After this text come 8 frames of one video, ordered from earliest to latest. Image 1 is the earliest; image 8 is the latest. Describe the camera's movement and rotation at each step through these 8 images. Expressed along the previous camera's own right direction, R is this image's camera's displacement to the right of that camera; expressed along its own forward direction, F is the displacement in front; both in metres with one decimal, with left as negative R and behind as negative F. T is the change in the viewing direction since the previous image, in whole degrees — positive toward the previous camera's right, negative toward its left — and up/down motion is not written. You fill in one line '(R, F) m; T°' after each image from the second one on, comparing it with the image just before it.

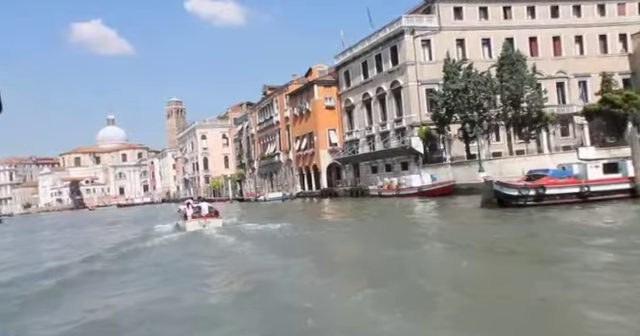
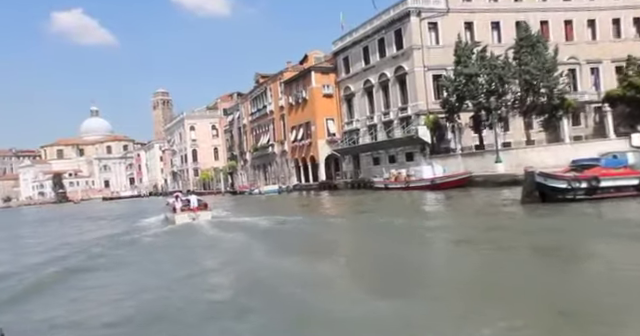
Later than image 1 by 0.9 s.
(-1.1, +2.2) m; +2°
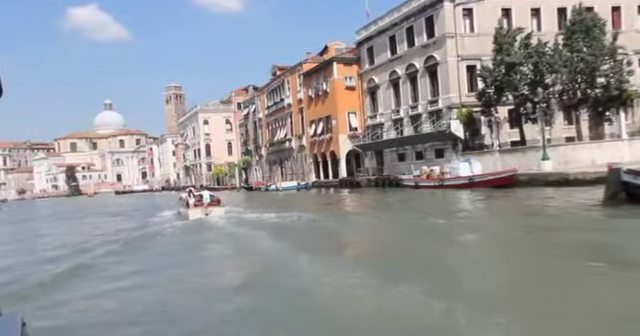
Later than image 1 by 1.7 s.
(-0.9, +2.4) m; -1°
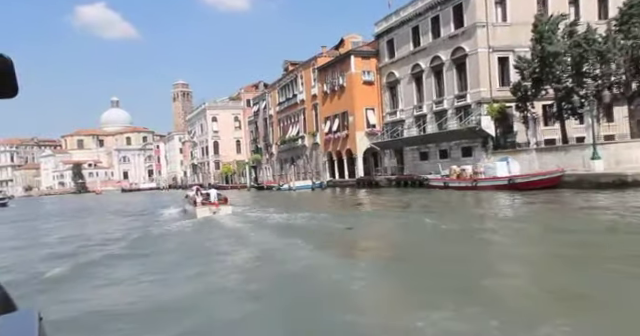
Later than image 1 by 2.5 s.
(-0.9, +2.3) m; -1°
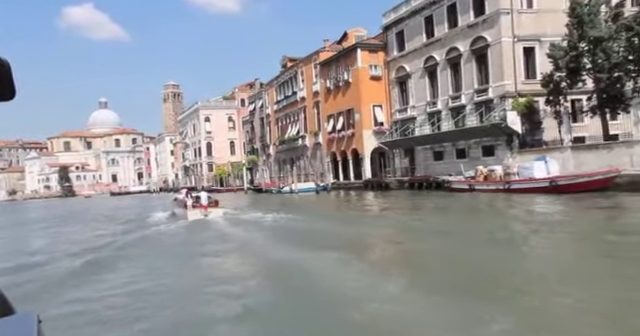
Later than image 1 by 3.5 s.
(-1.1, +2.9) m; +1°
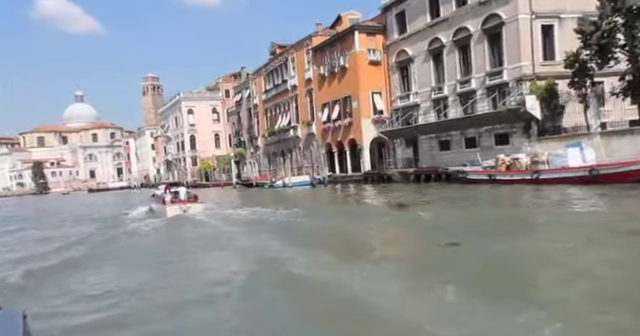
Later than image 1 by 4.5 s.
(-1.1, +2.8) m; +2°
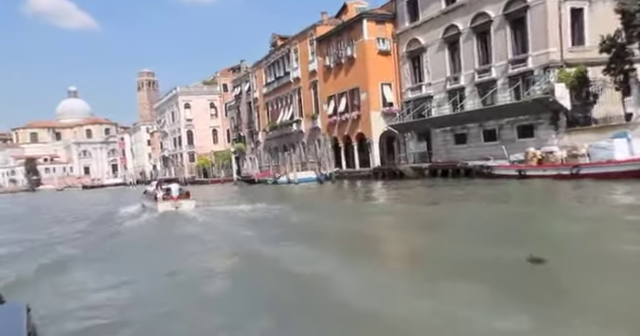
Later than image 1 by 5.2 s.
(-0.8, +2.1) m; 0°
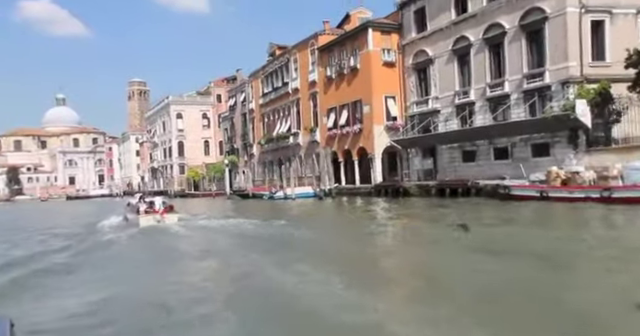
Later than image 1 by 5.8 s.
(-0.7, +1.8) m; +1°
